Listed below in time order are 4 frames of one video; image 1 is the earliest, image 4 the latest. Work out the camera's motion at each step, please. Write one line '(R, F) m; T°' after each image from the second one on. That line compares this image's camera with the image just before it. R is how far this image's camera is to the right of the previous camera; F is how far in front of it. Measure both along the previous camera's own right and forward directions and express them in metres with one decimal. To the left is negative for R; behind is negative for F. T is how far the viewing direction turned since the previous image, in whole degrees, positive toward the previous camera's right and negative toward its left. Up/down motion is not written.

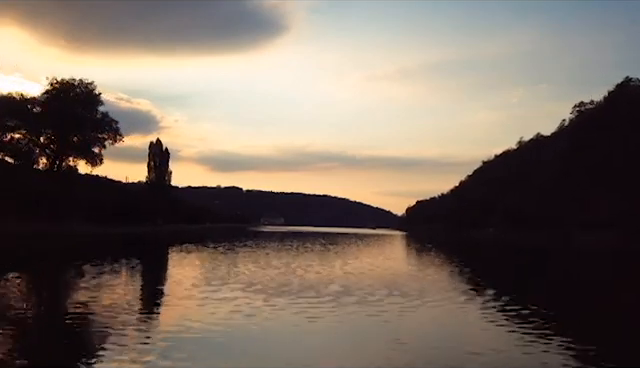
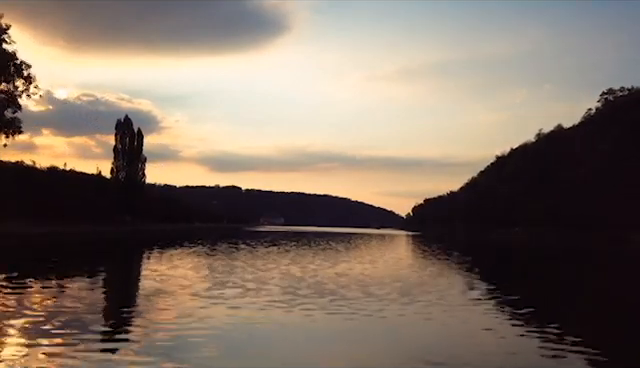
(-0.2, +0.4) m; 0°
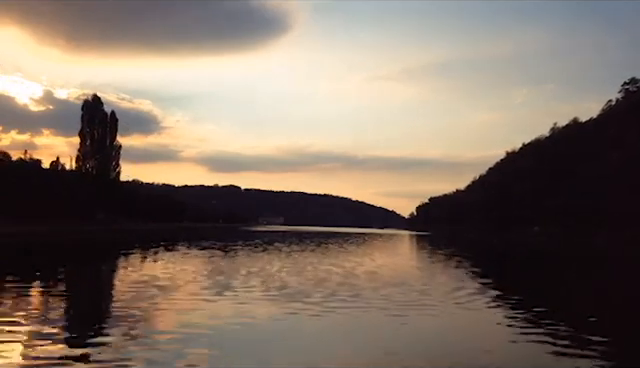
(0.0, +1.1) m; 0°
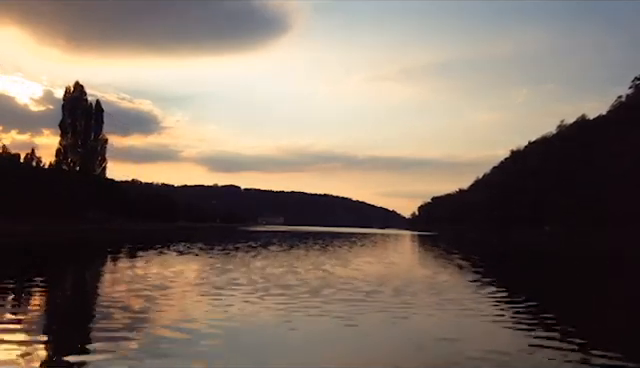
(0.0, +0.4) m; 0°
